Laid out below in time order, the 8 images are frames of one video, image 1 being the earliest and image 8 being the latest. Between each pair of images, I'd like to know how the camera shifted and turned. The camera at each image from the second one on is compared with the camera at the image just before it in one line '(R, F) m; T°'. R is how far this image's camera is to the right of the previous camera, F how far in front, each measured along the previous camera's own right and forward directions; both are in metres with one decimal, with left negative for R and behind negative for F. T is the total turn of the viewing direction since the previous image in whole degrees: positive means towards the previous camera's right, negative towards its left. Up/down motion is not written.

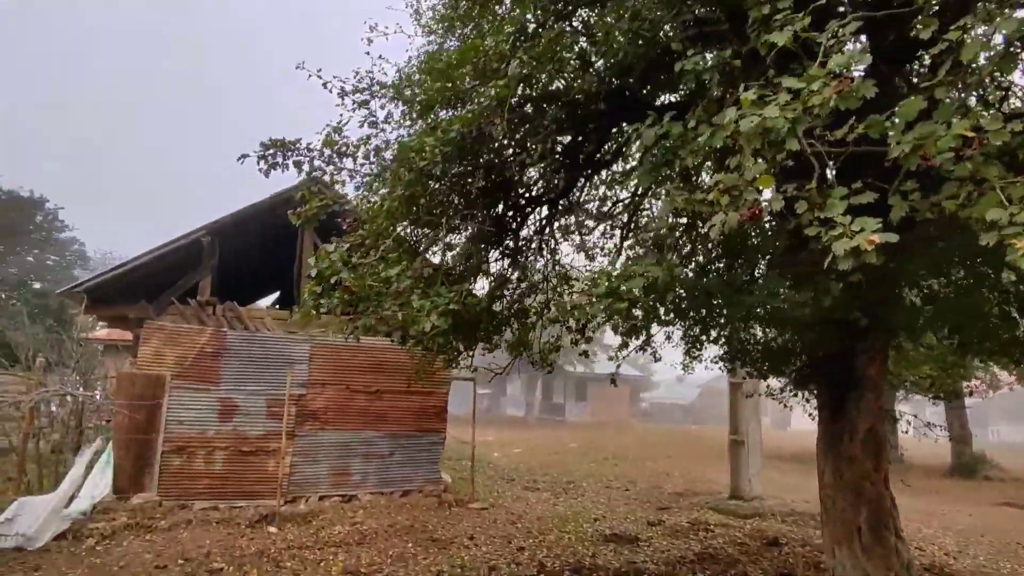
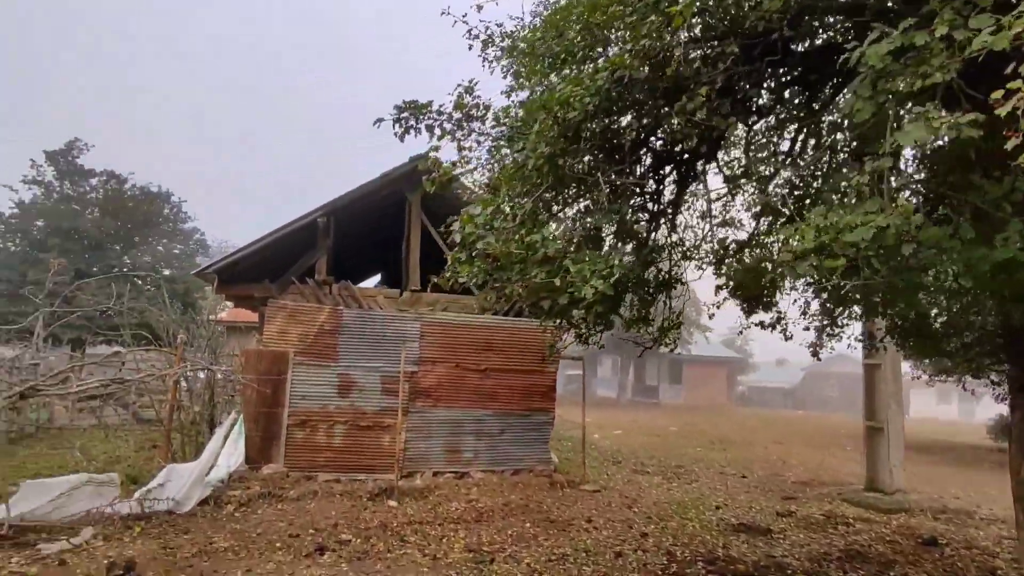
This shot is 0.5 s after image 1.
(-0.4, +0.3) m; -8°
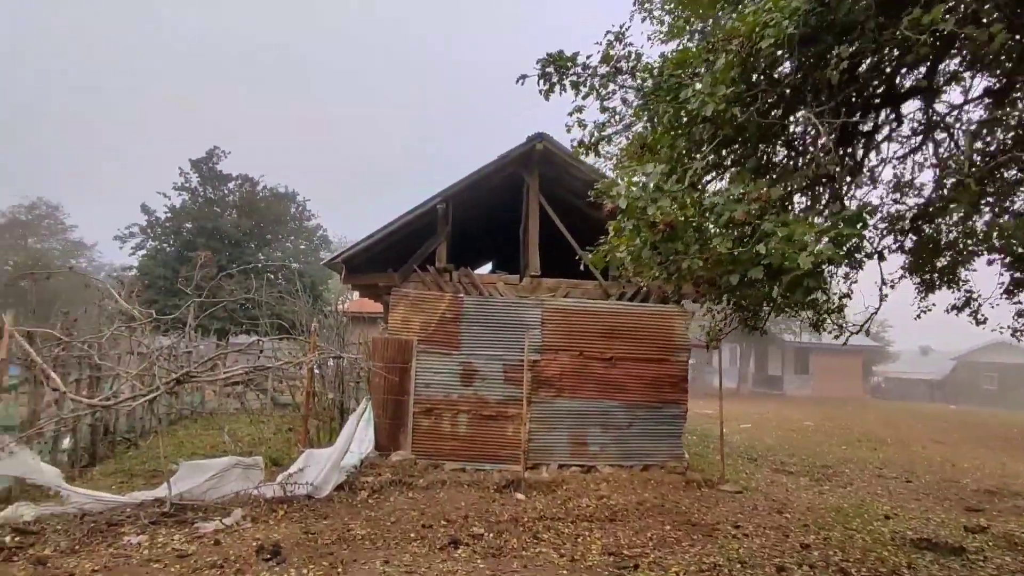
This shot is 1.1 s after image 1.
(-0.3, +0.4) m; -10°
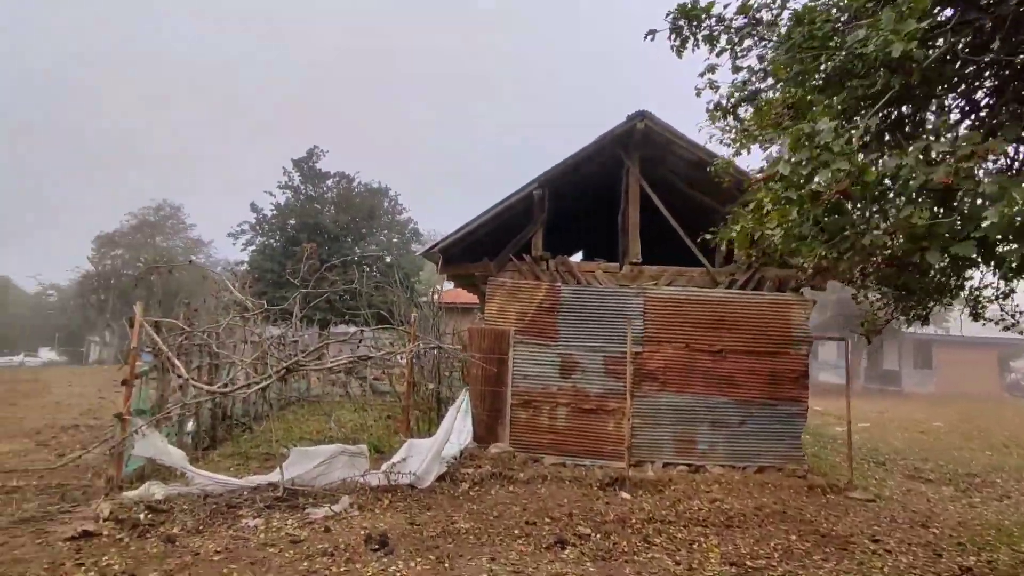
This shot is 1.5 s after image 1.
(-0.2, +0.3) m; -8°
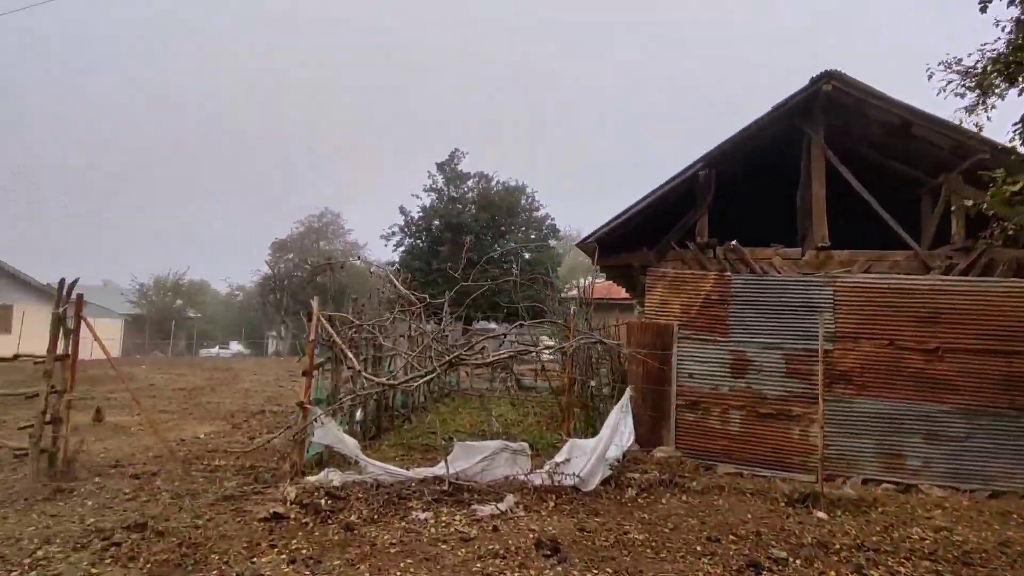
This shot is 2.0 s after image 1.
(-0.3, +0.3) m; -13°
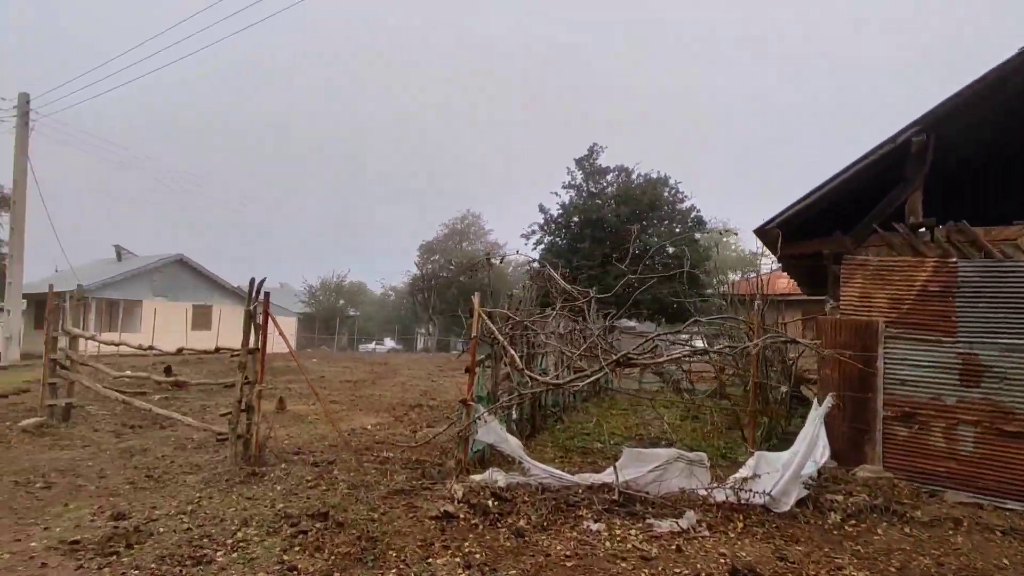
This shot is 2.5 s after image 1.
(-0.3, +0.3) m; -13°
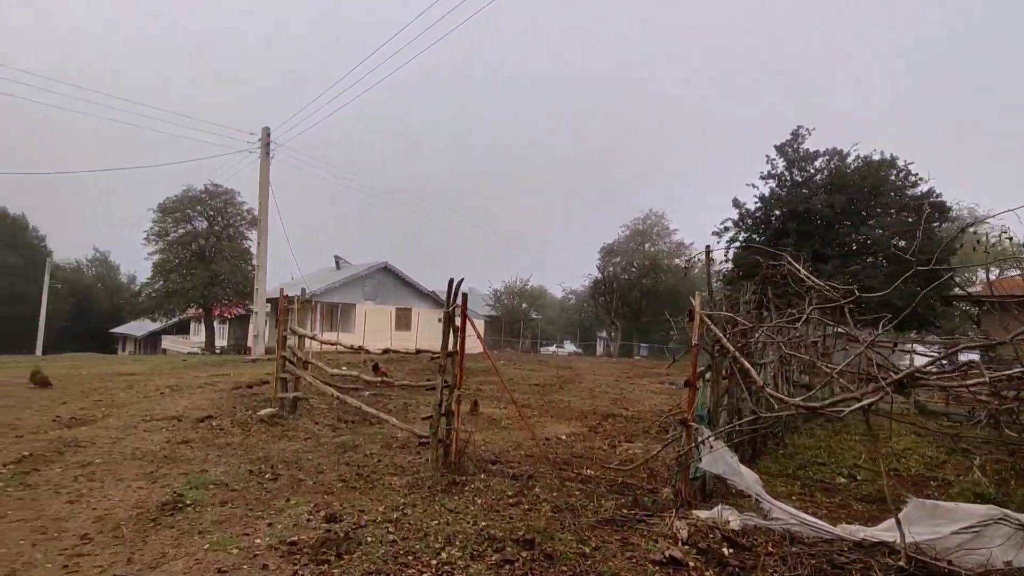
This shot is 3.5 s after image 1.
(-0.4, +0.6) m; -18°
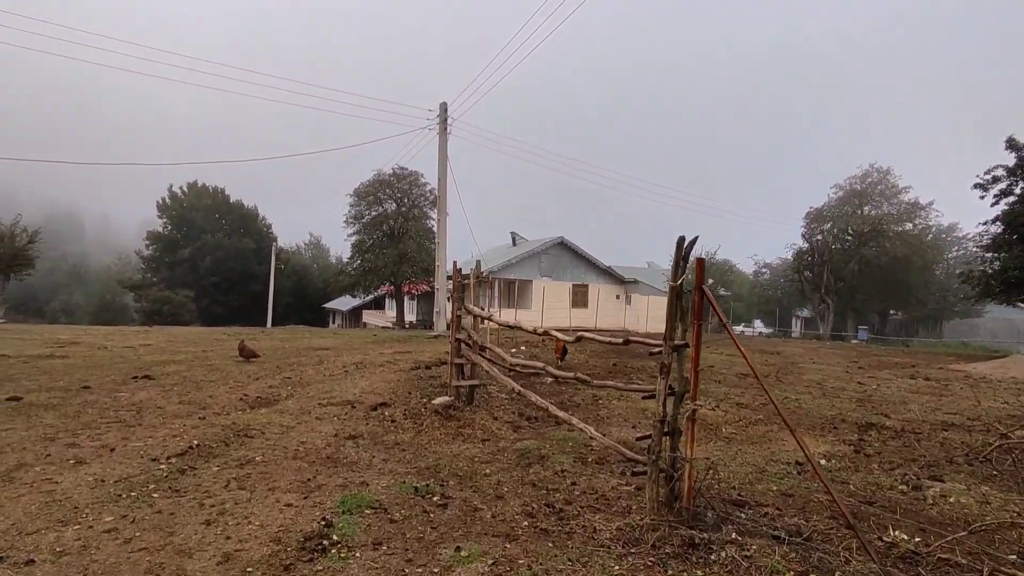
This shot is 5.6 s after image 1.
(-0.6, +1.7) m; -17°
